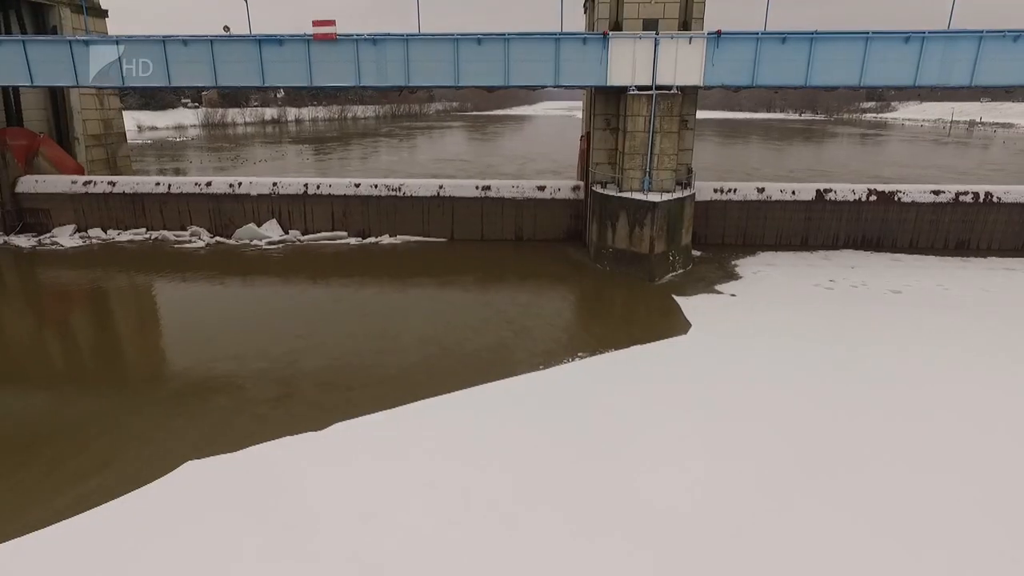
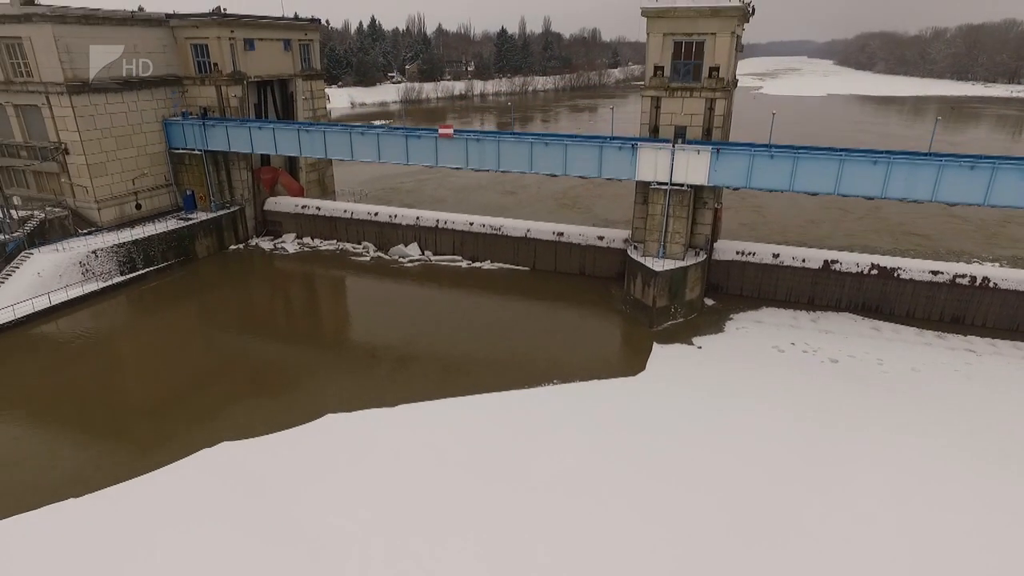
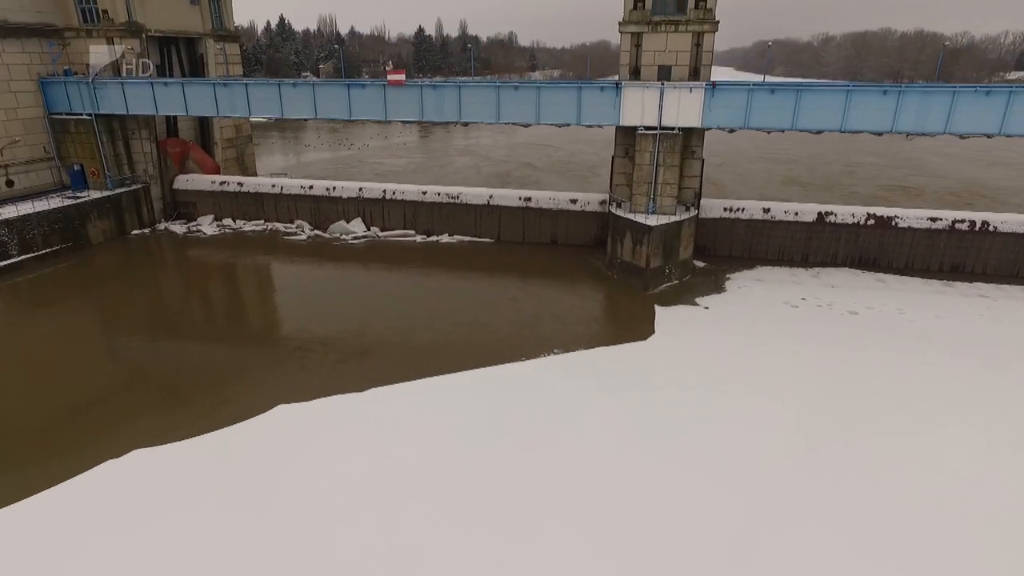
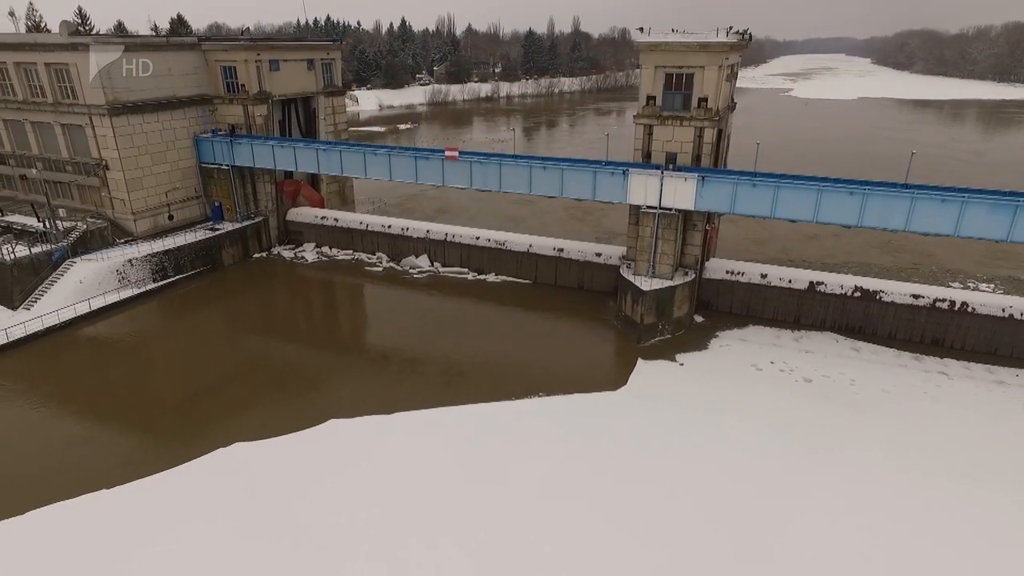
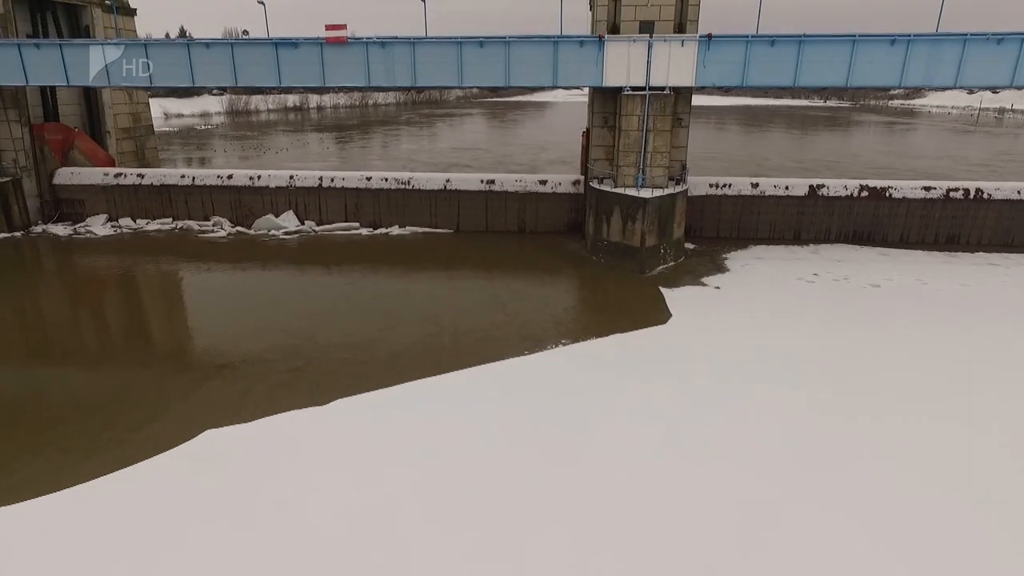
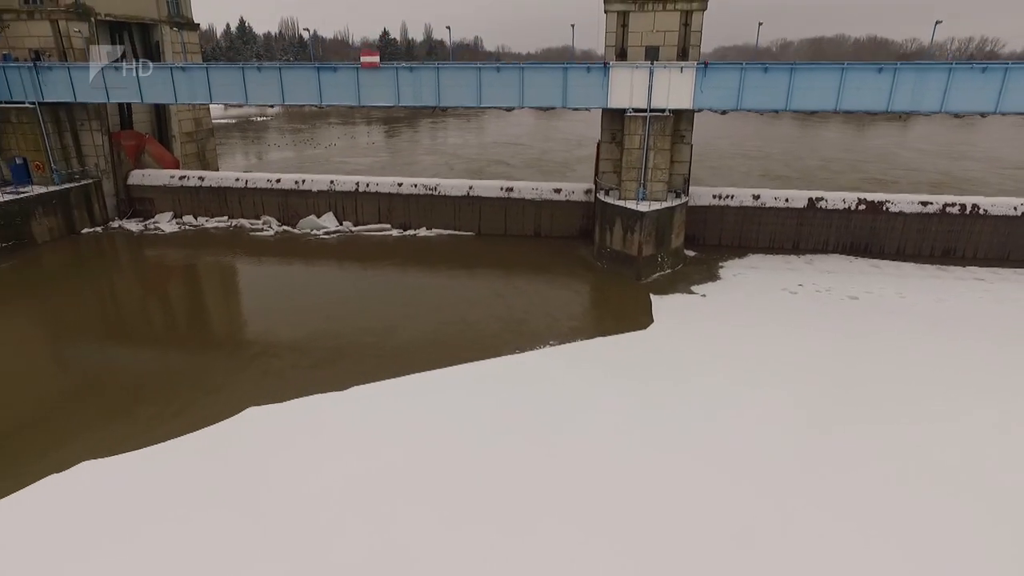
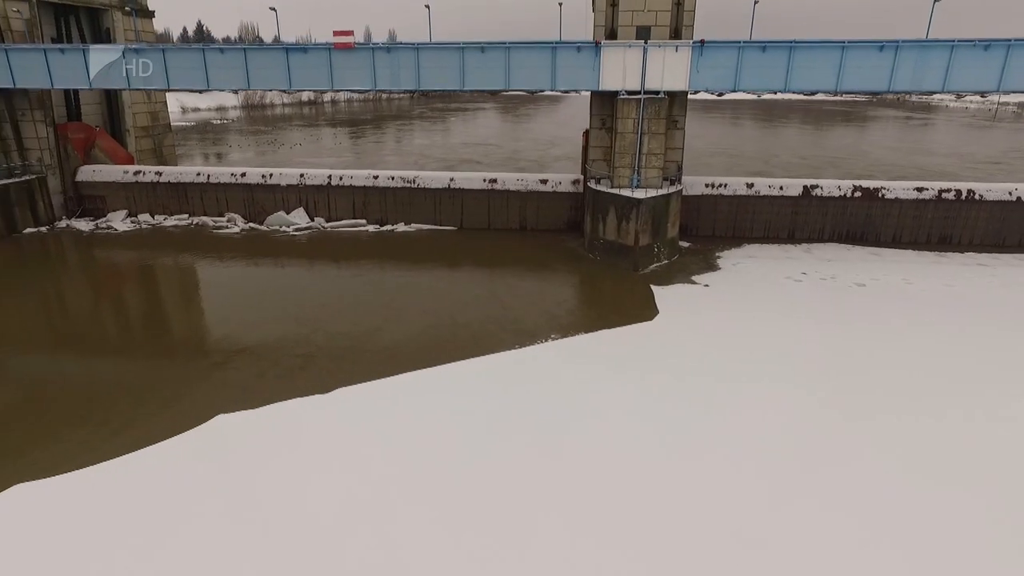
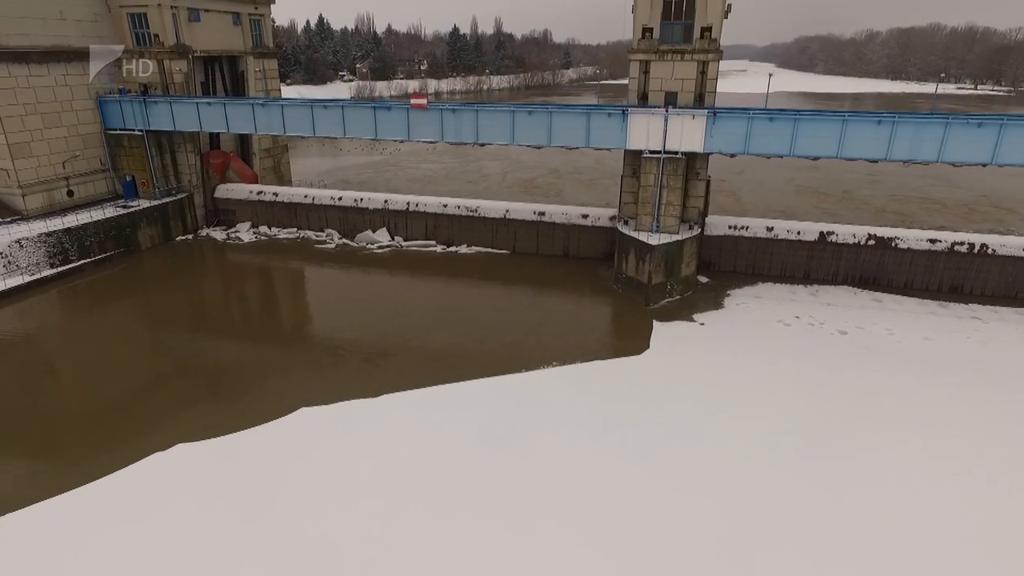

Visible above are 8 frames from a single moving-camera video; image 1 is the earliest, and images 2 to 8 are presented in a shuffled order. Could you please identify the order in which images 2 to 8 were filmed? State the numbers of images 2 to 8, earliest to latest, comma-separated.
5, 7, 6, 3, 8, 2, 4
